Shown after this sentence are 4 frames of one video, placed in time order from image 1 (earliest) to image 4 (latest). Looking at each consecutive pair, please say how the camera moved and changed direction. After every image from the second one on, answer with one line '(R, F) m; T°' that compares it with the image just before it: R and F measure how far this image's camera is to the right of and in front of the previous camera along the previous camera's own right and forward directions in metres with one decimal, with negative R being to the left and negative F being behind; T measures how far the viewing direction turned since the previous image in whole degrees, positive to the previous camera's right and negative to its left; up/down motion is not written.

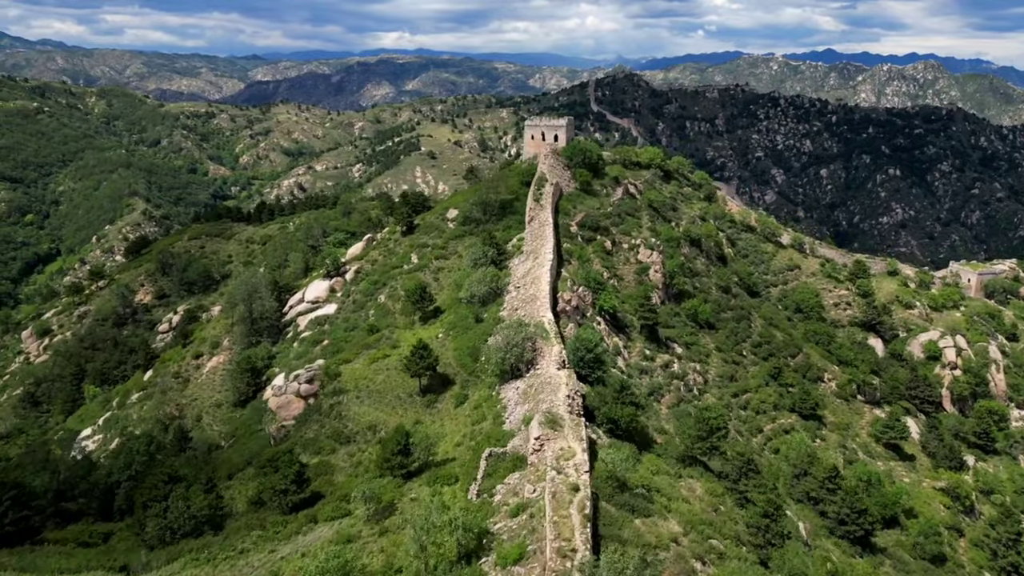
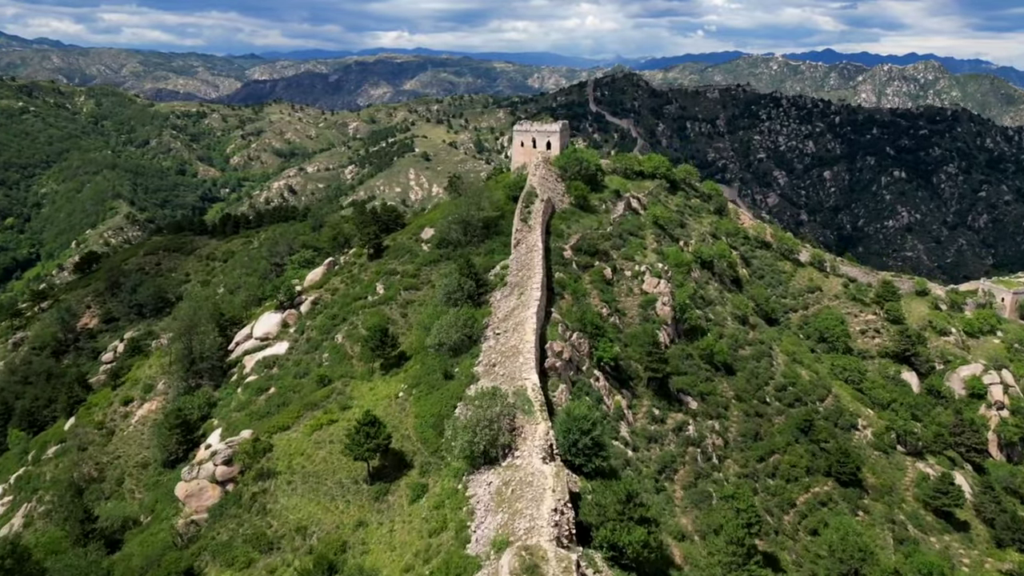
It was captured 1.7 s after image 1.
(+0.9, +7.5) m; 0°
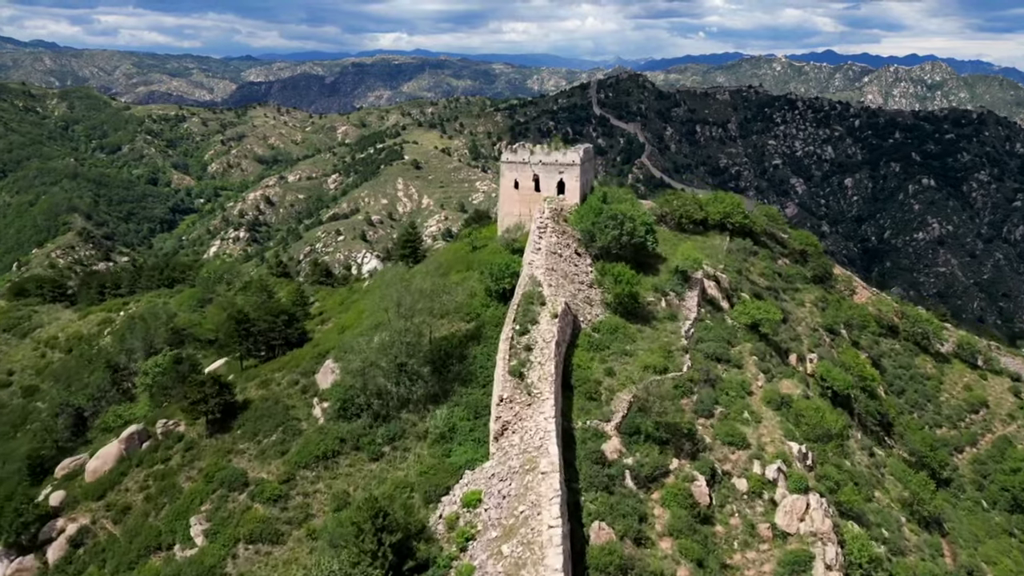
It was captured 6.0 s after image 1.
(+0.6, +23.2) m; 0°
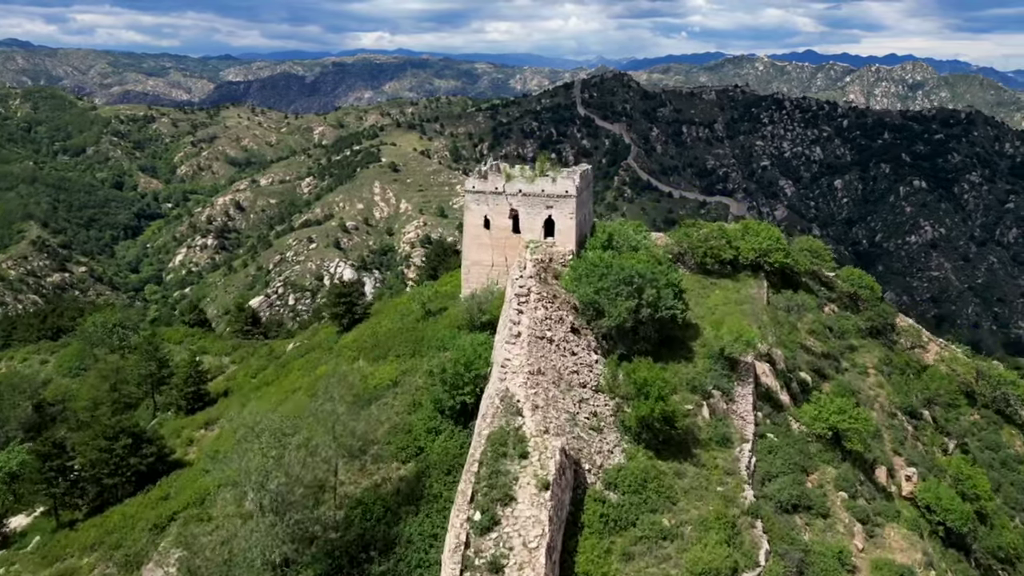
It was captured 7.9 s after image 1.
(+0.5, +9.7) m; +1°
